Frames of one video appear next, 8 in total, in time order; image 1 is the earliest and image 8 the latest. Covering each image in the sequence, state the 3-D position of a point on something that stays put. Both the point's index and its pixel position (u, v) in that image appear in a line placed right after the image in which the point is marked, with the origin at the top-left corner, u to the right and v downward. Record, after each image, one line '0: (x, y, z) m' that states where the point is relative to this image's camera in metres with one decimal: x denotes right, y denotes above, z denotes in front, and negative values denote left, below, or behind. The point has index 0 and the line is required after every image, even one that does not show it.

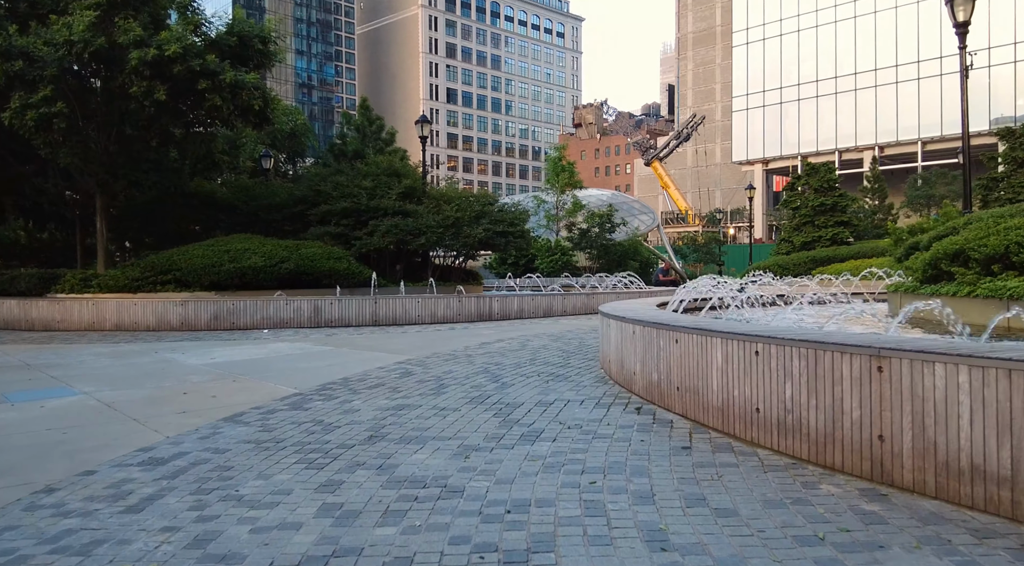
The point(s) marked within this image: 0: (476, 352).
0: (-0.5, -1.0, +11.5) m
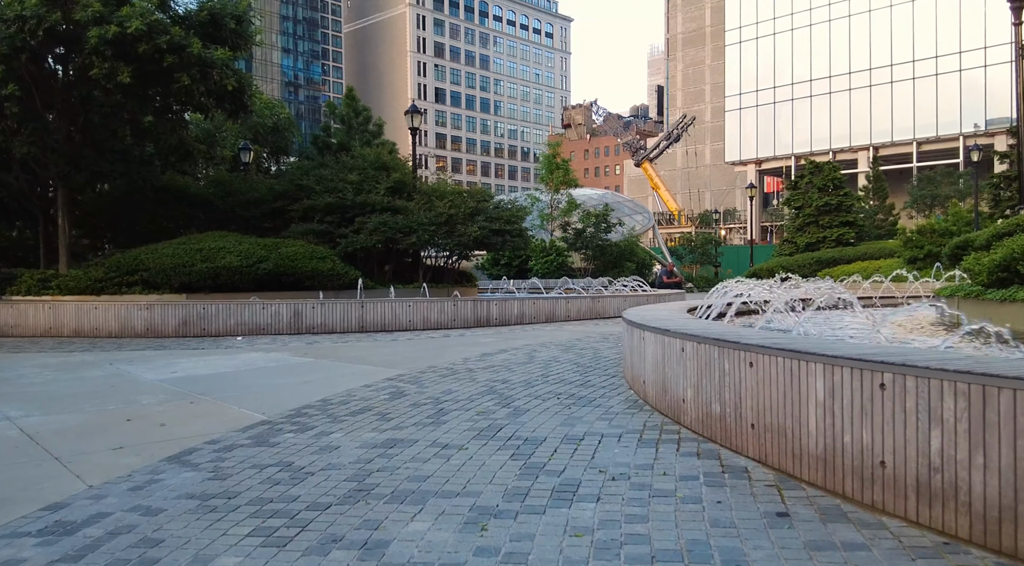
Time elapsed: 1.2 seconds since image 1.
0: (-0.4, -1.1, +9.9) m
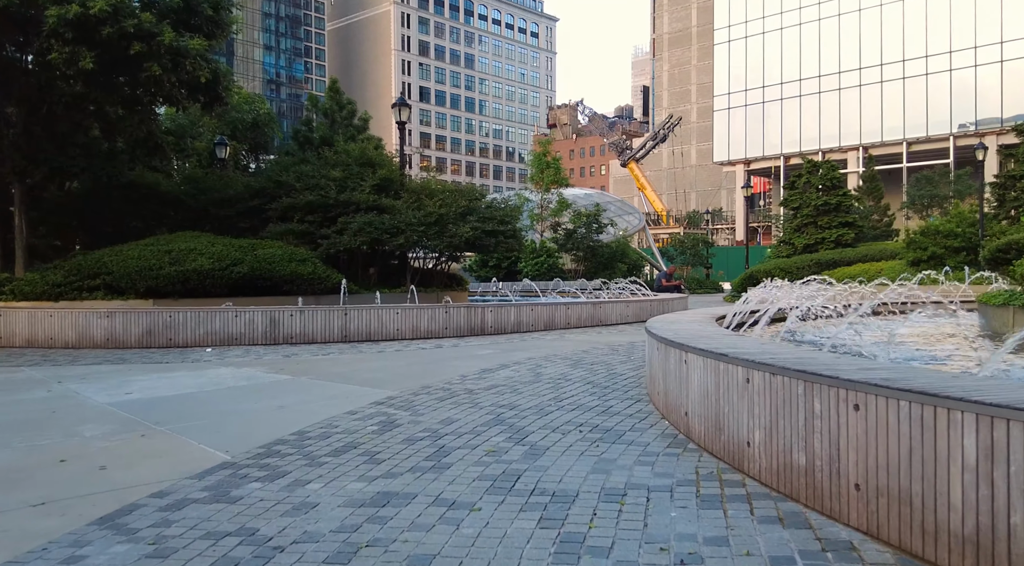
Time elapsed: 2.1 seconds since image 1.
0: (-0.4, -1.2, +8.7) m
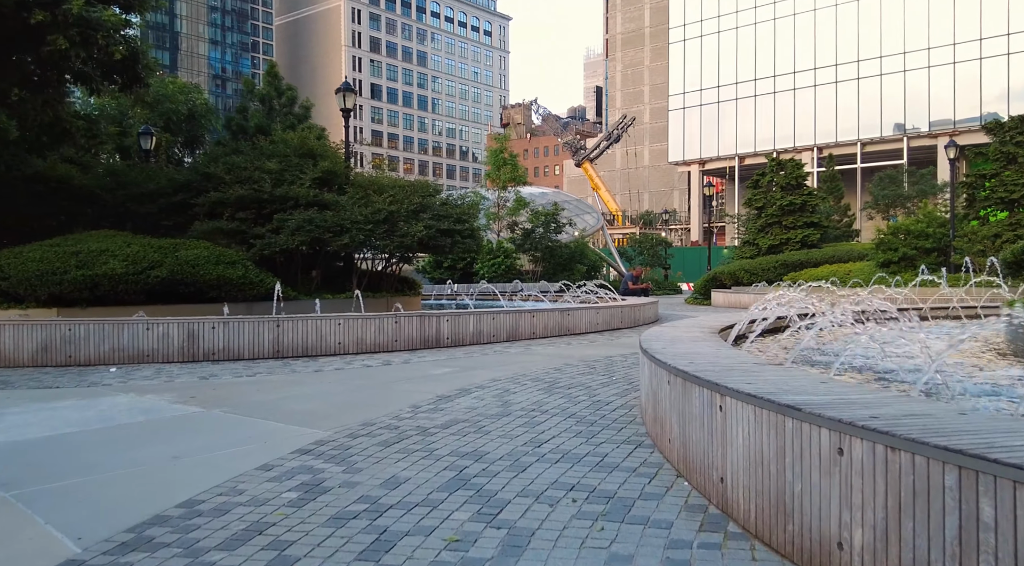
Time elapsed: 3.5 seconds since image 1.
0: (-0.7, -1.3, +6.9) m
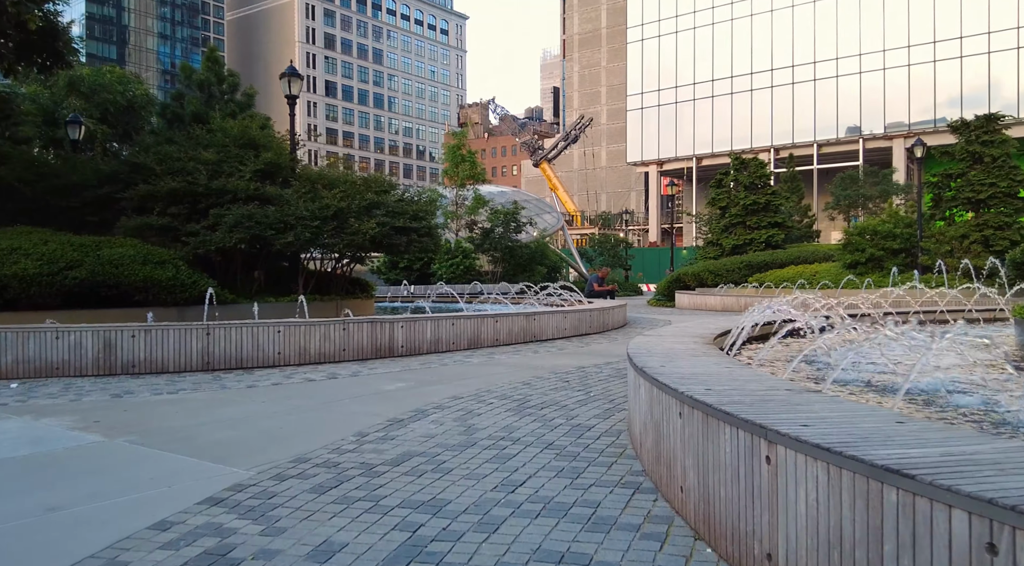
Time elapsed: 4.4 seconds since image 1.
0: (-0.9, -1.3, +5.7) m
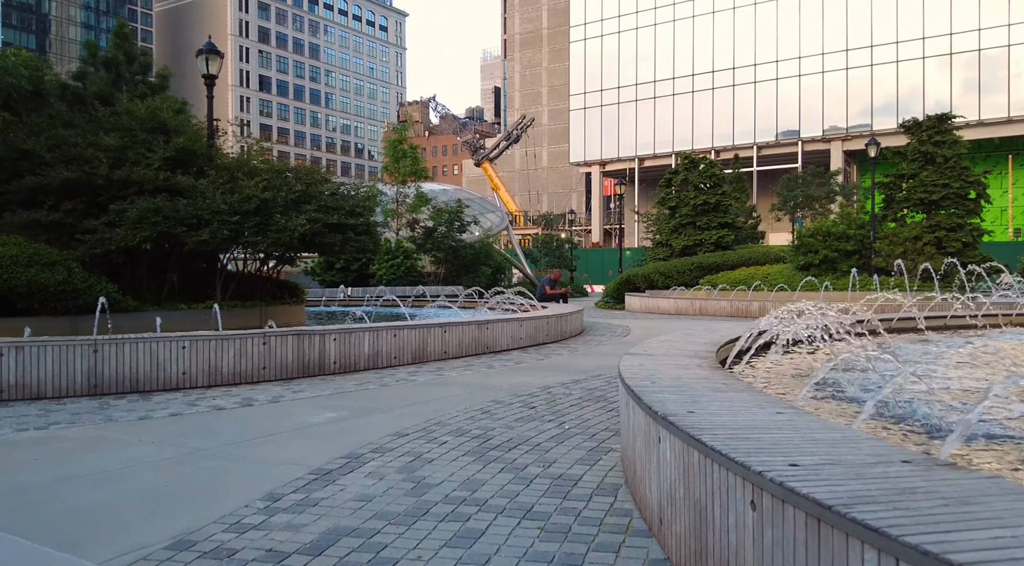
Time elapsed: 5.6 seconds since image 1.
0: (-1.1, -1.4, +4.1) m
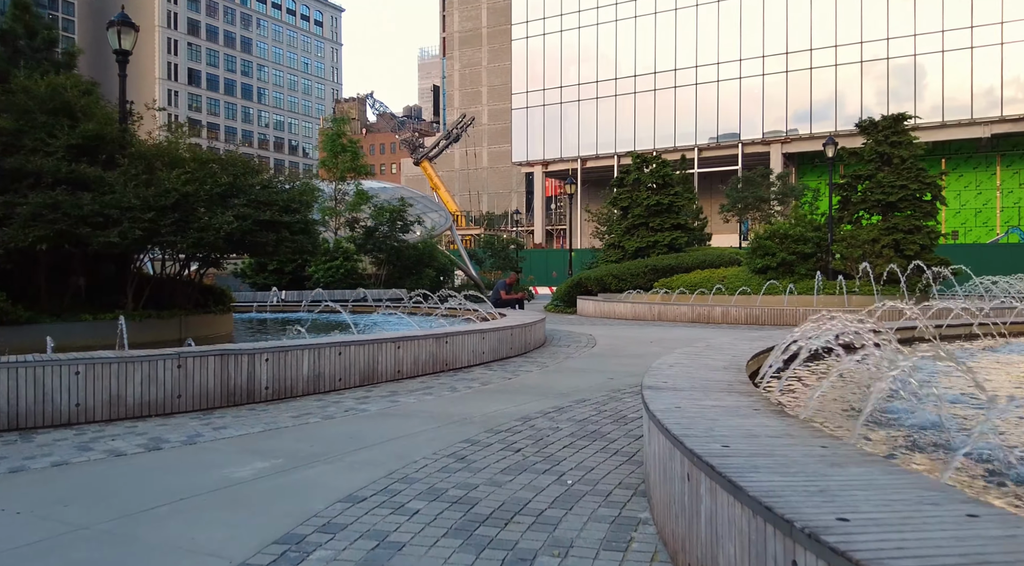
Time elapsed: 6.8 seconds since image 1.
0: (-1.0, -1.5, +2.5) m
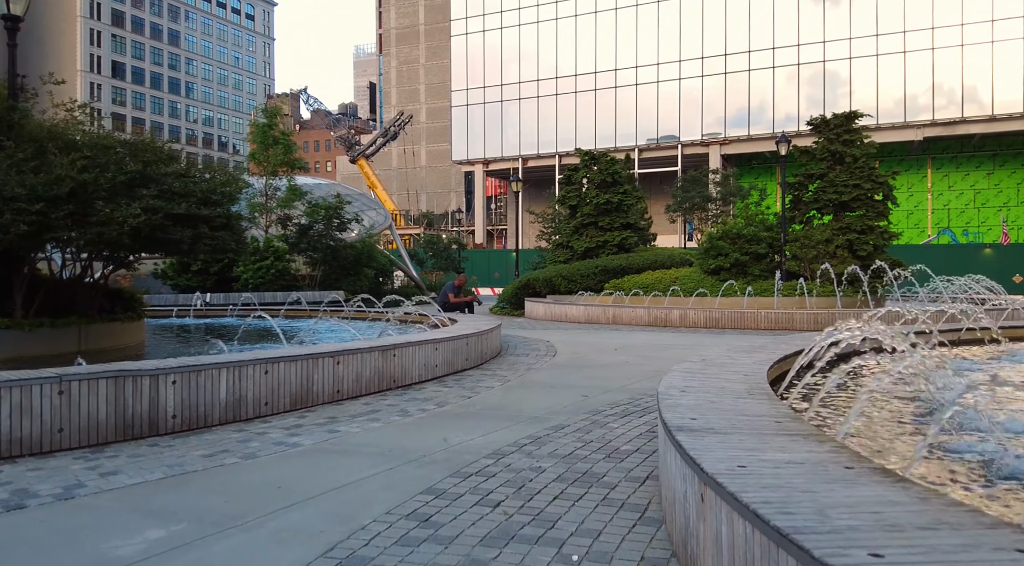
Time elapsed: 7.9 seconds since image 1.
0: (-0.8, -1.5, +1.1) m
